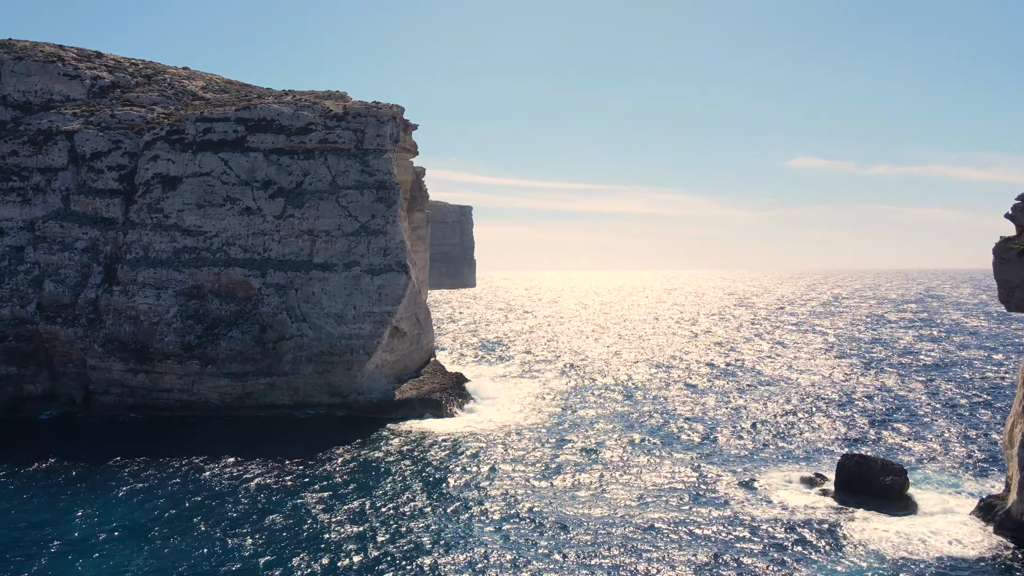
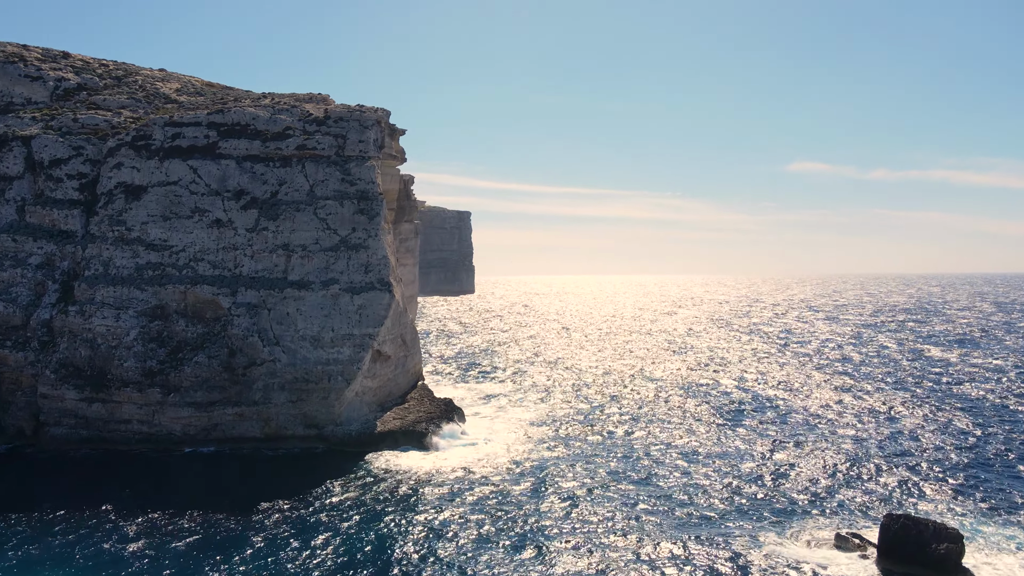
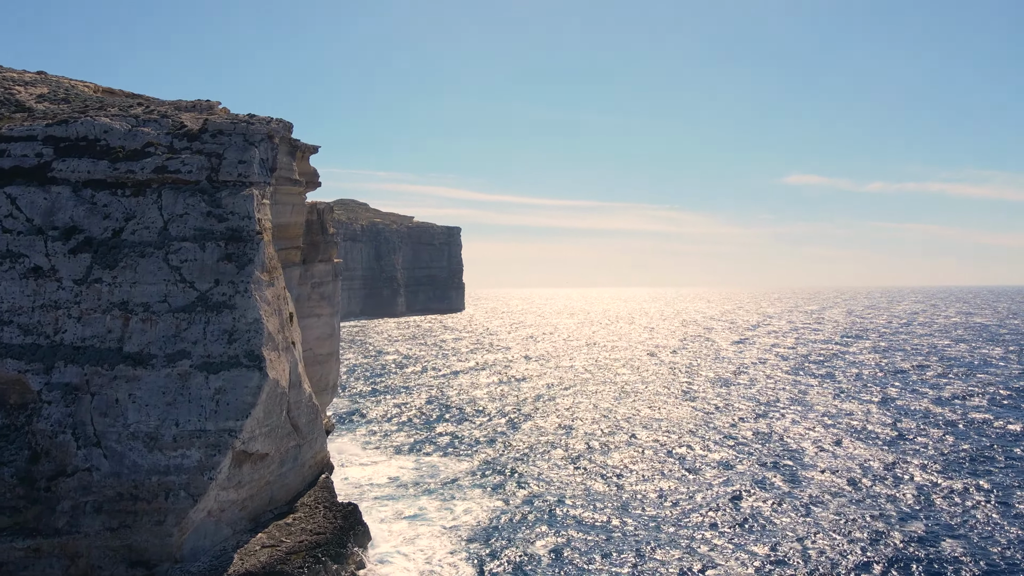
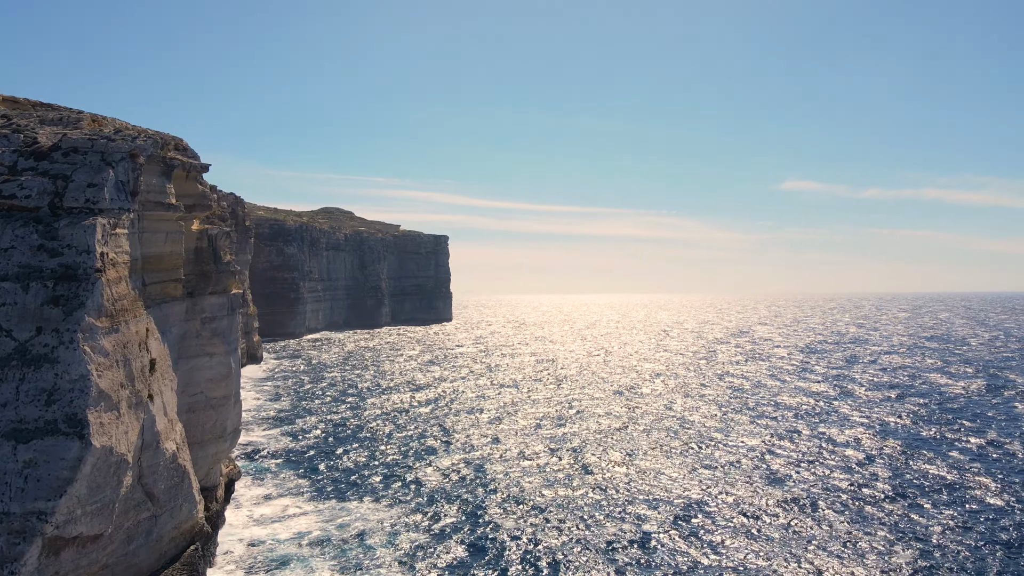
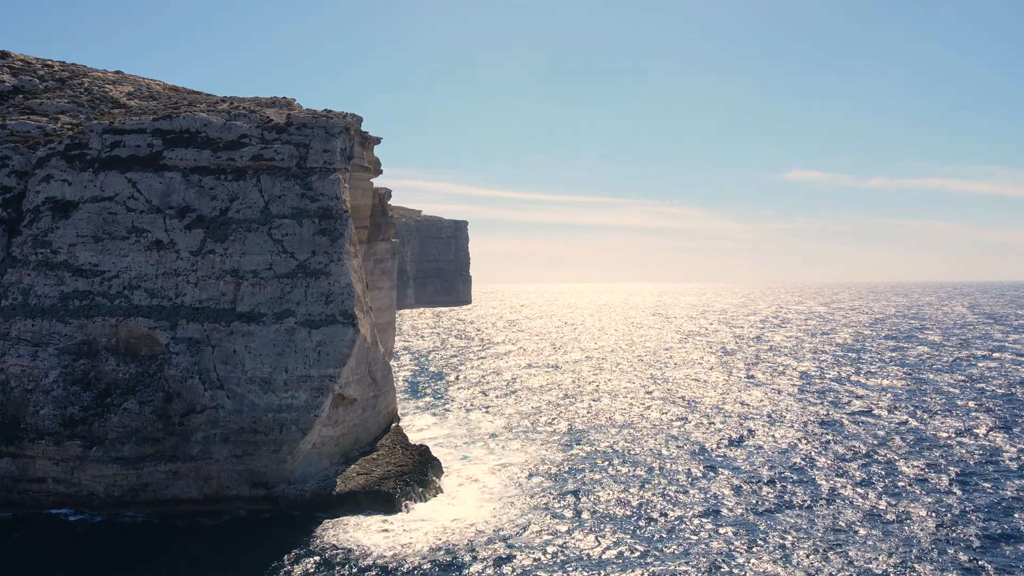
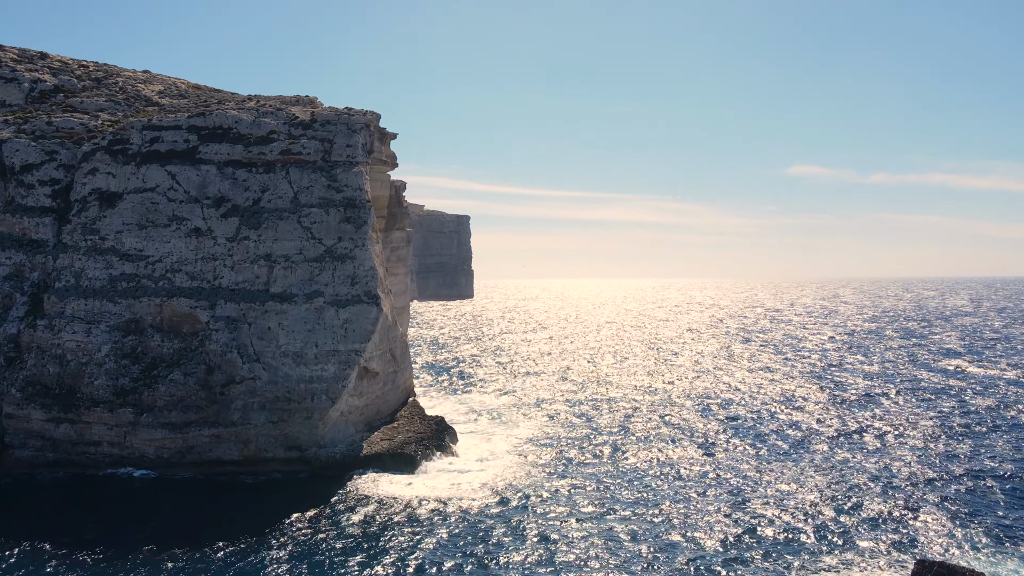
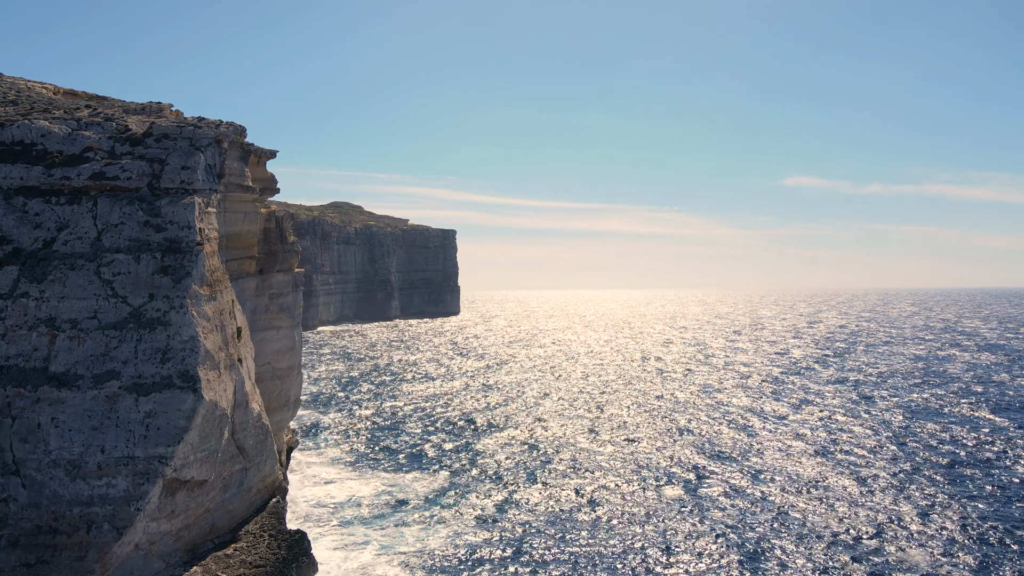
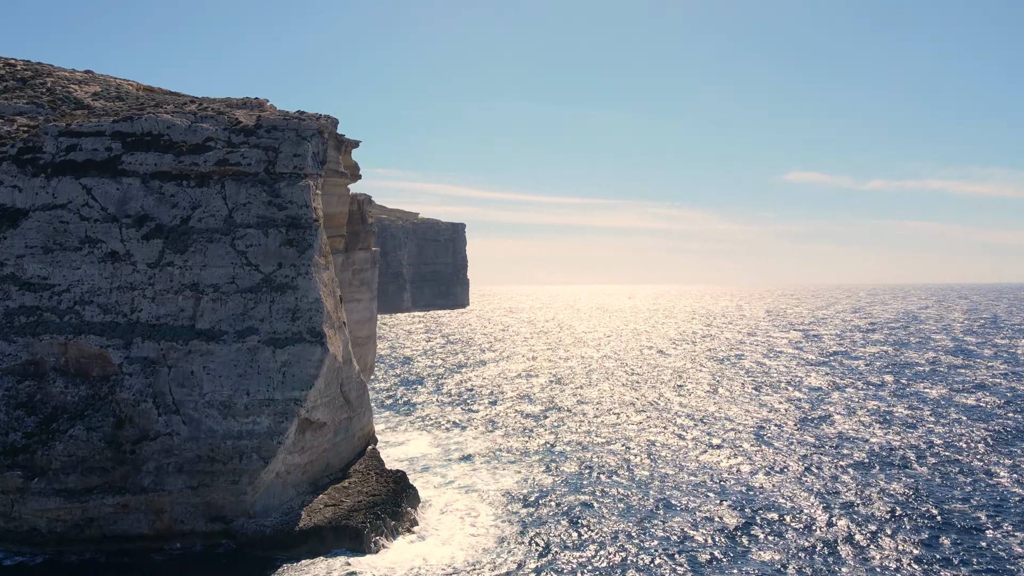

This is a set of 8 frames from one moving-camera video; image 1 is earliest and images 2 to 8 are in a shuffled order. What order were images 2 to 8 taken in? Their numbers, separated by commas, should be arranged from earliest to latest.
2, 6, 5, 8, 3, 7, 4
